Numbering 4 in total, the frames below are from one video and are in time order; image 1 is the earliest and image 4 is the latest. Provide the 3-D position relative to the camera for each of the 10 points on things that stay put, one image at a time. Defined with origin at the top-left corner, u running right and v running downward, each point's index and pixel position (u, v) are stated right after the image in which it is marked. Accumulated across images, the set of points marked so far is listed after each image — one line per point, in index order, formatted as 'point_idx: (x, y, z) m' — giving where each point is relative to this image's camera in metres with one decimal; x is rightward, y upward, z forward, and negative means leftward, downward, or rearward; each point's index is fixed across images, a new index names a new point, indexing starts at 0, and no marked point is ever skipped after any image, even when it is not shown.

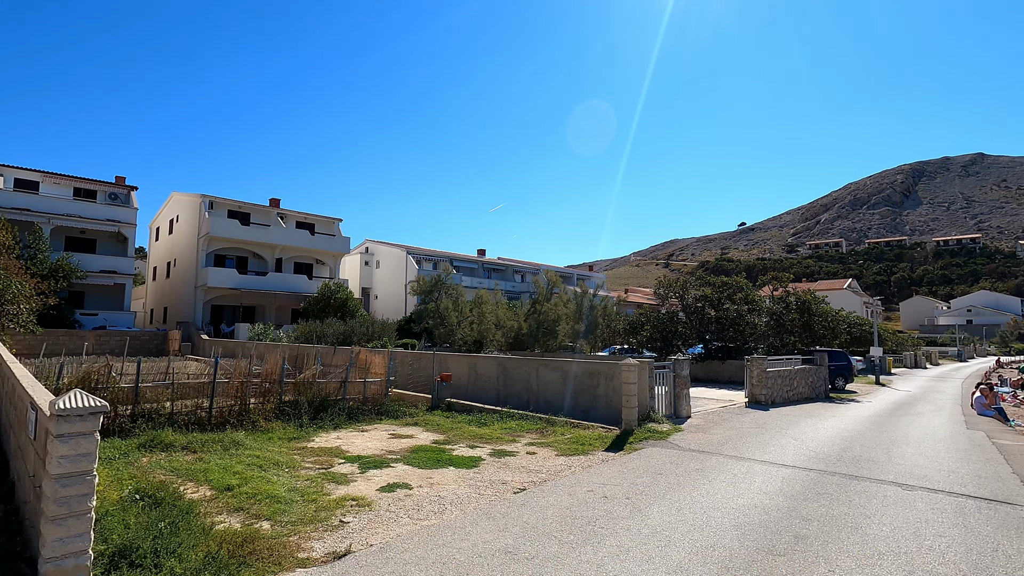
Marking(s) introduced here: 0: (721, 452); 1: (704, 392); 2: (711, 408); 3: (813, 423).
0: (+3.5, -2.7, +8.9) m
1: (+6.7, -3.7, +18.7) m
2: (+5.6, -3.4, +15.1) m
3: (+7.2, -3.2, +12.8) m
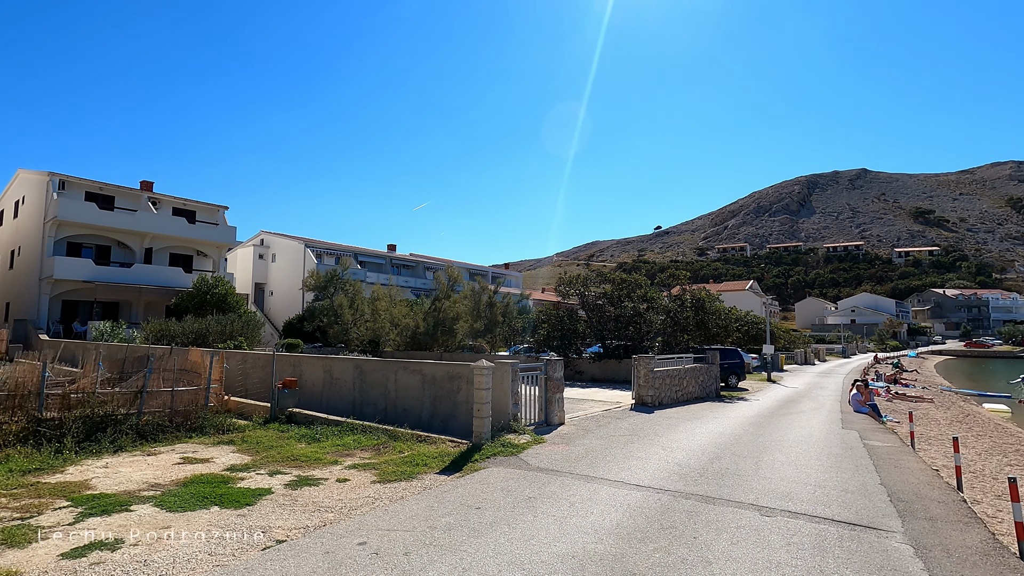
0: (+0.8, -2.6, +7.5) m
1: (+2.7, -3.5, +17.7) m
2: (+2.1, -3.2, +13.9) m
3: (+4.0, -3.1, +11.9) m
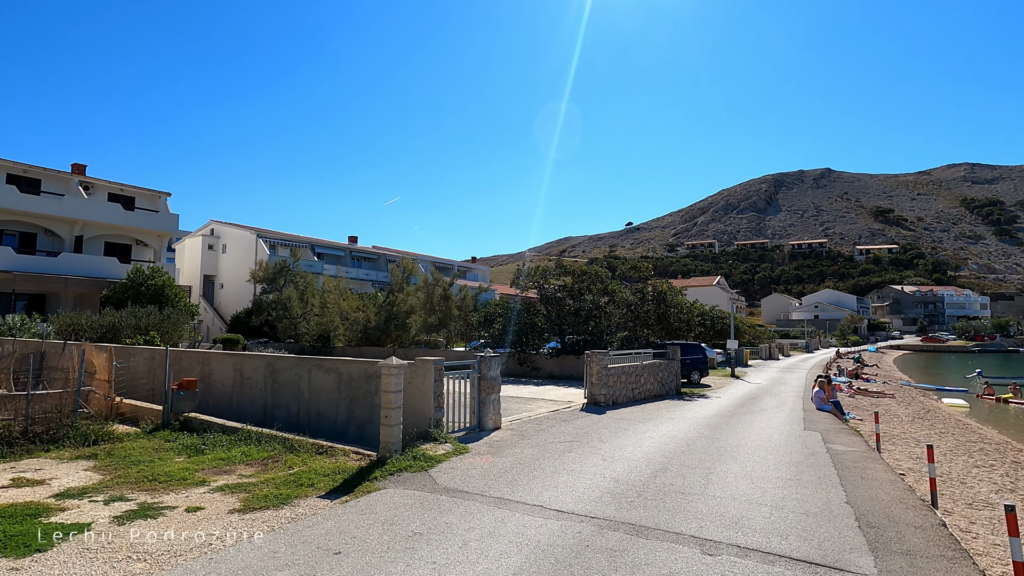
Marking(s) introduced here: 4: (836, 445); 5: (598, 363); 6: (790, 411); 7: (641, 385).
0: (-0.3, -2.4, +6.2) m
1: (+1.0, -3.2, +16.5) m
2: (+0.6, -3.0, +12.7) m
3: (+2.7, -2.9, +10.8) m
4: (+6.2, -3.0, +10.2) m
5: (+2.4, -2.1, +14.9) m
6: (+8.1, -3.6, +15.5) m
7: (+4.1, -3.1, +16.9) m
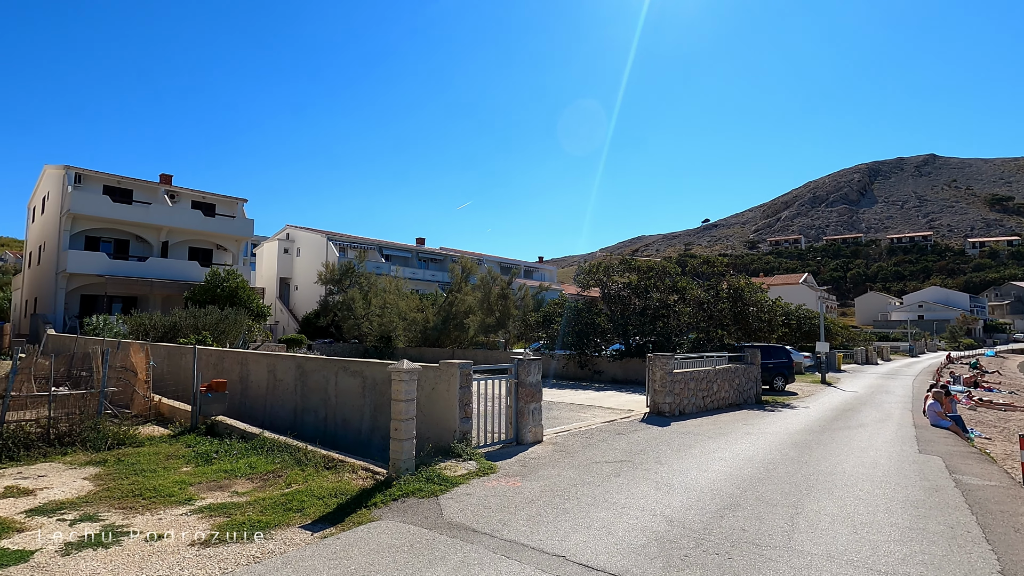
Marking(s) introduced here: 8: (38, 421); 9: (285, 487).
0: (-0.1, -2.2, +5.0) m
1: (+2.6, -3.1, +15.0) m
2: (+1.7, -2.8, +11.3) m
3: (+3.4, -2.7, +9.1) m
4: (+6.9, -2.8, +8.1) m
5: (+3.7, -2.0, +13.2) m
6: (+9.4, -3.4, +13.1) m
7: (+5.6, -2.9, +15.0) m
8: (-7.4, -2.1, +8.4) m
9: (-2.7, -2.4, +6.5) m
